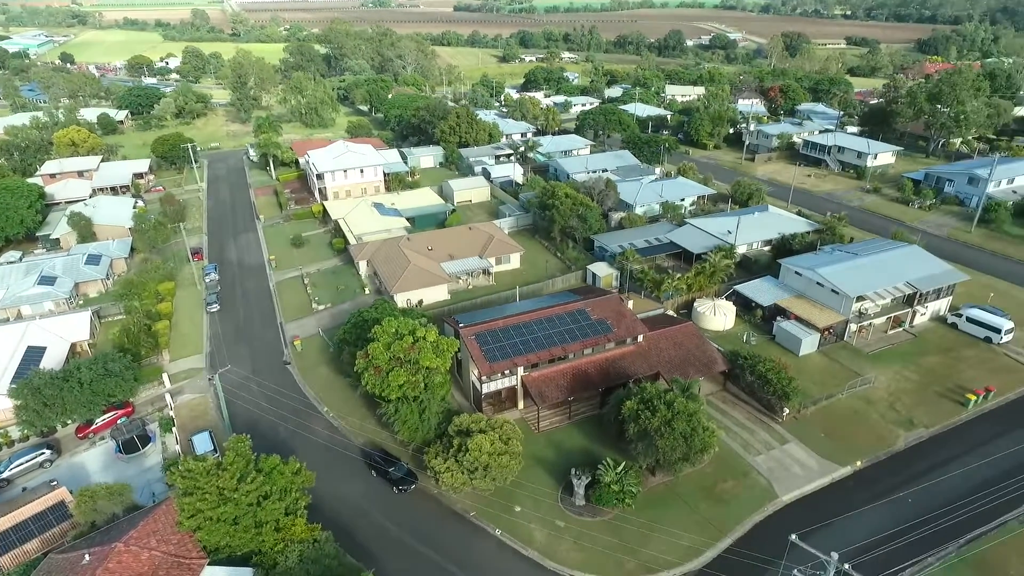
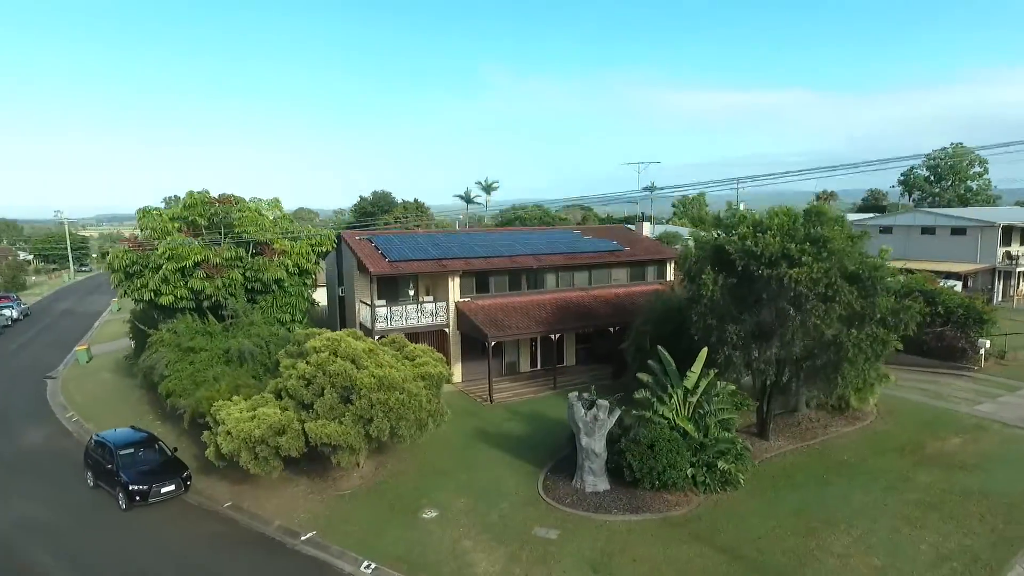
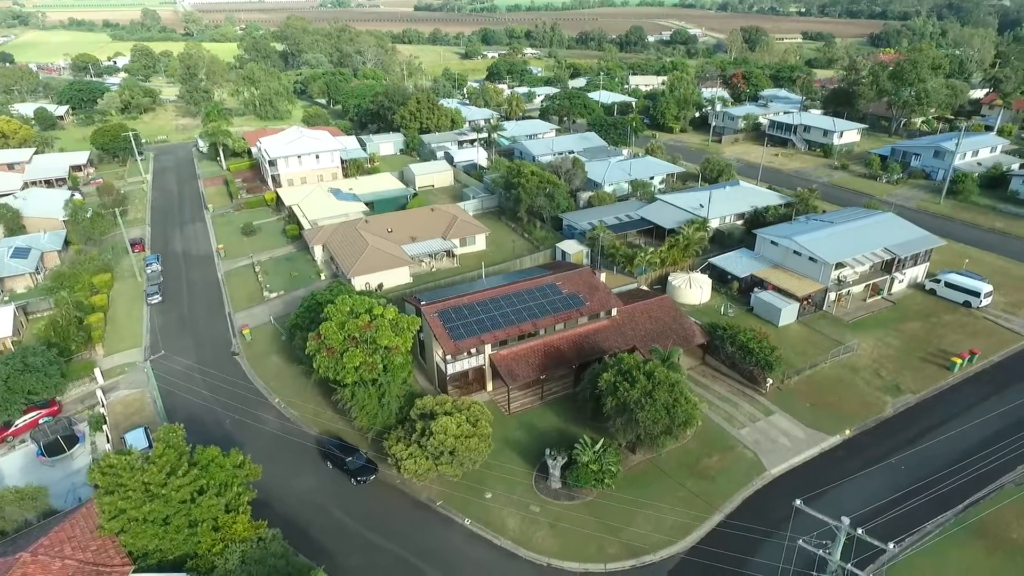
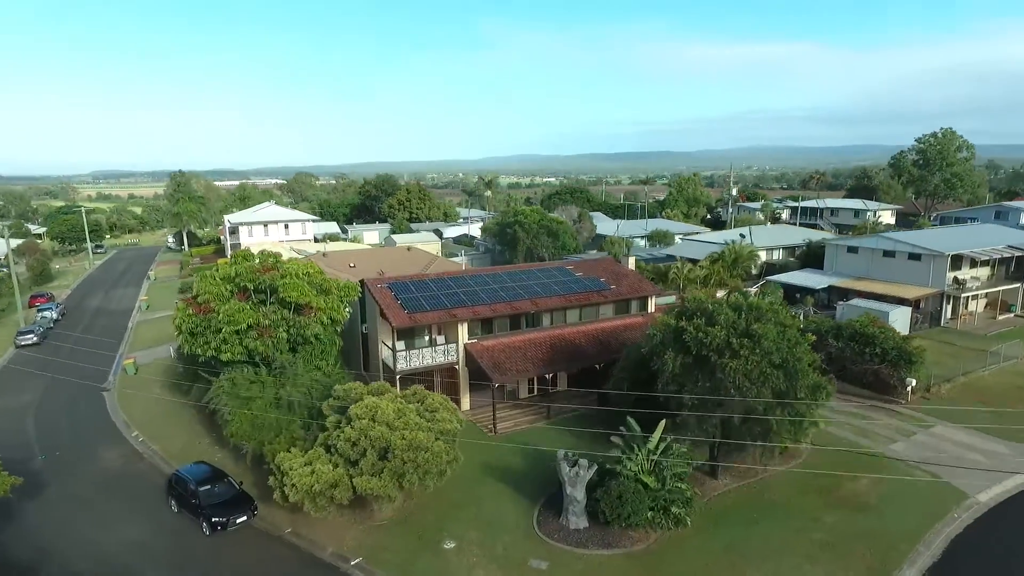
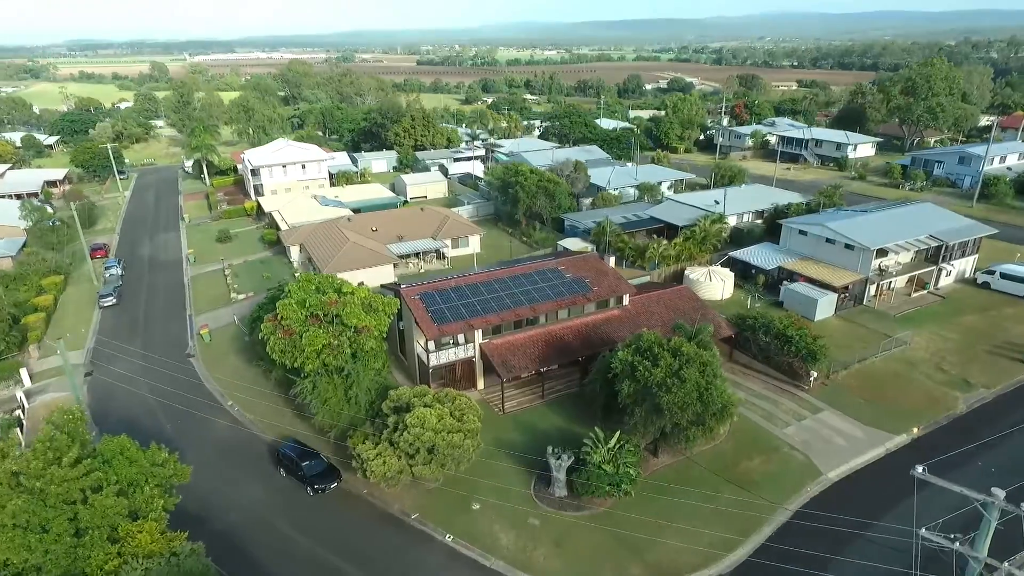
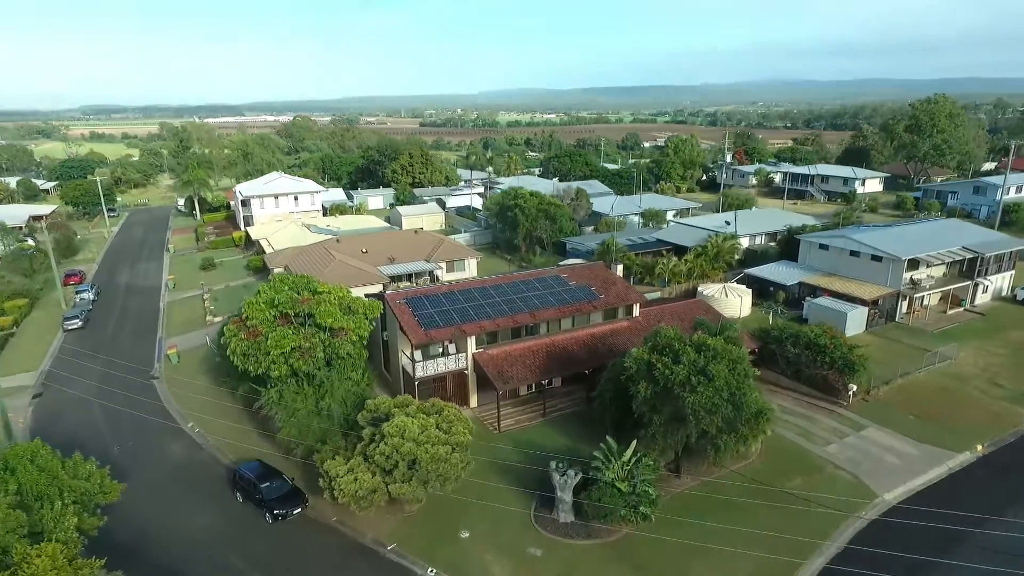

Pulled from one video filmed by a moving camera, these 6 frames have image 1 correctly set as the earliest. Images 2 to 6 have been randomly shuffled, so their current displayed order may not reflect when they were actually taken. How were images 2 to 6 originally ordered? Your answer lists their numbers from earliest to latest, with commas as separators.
3, 5, 6, 4, 2
